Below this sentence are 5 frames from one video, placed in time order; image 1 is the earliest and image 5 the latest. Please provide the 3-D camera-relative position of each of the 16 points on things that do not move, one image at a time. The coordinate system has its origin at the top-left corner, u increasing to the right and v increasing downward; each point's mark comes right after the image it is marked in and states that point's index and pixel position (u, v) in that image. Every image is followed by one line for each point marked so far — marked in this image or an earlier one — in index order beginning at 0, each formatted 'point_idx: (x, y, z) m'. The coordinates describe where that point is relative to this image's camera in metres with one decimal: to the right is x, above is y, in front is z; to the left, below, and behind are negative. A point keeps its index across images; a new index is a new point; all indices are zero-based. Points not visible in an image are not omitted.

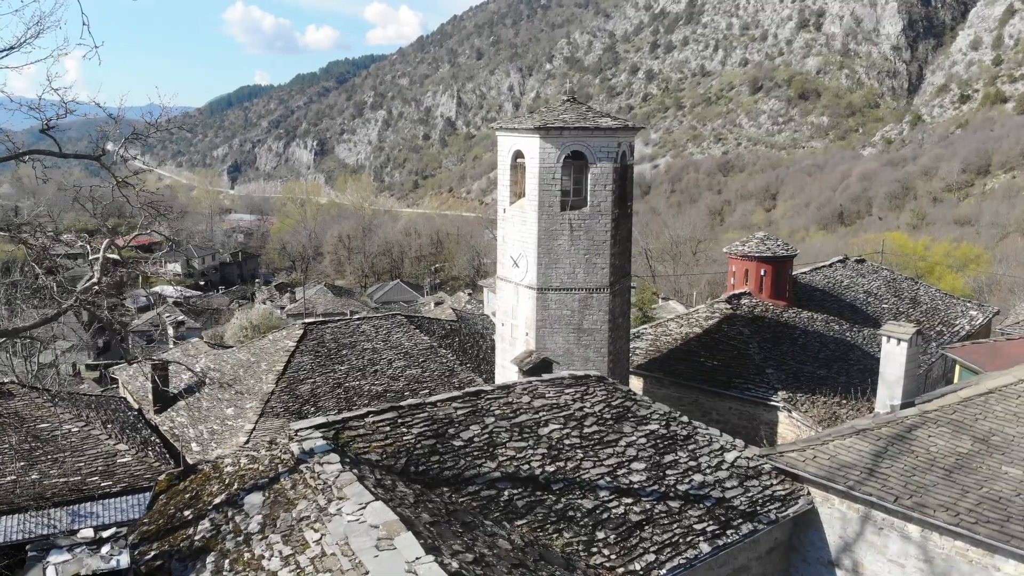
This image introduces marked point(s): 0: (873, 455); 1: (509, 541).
0: (+2.8, -1.3, +5.7) m
1: (0.0, -1.6, +4.6) m
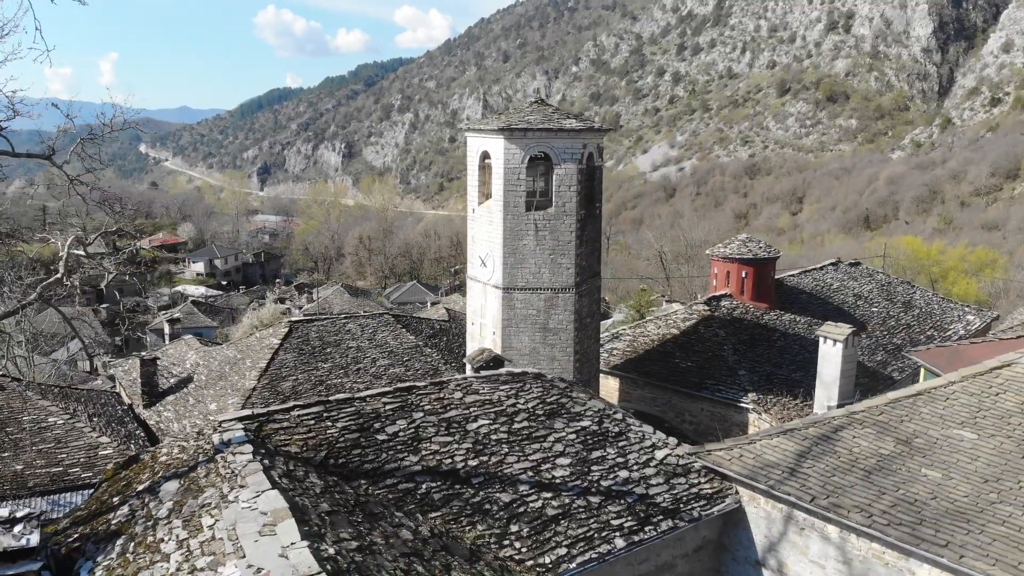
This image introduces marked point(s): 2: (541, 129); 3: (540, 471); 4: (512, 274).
0: (+2.2, -1.3, +5.6) m
1: (-0.6, -1.6, +4.7) m
2: (+0.4, +2.1, +9.4) m
3: (+0.2, -1.5, +5.7) m
4: (0.0, +0.2, +9.8) m
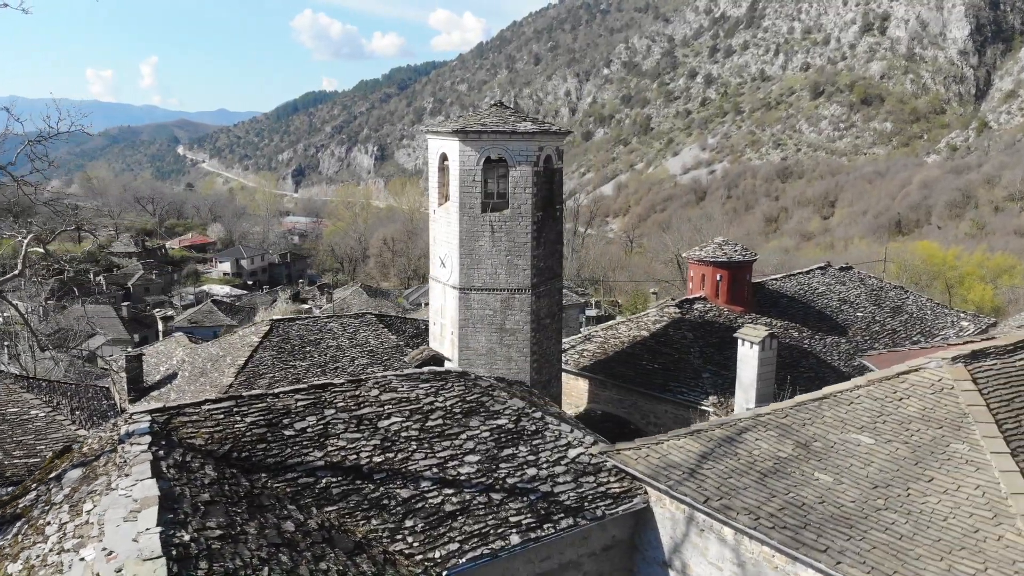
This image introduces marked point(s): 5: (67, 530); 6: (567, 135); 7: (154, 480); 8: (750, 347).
0: (+1.5, -1.3, +5.7) m
1: (-1.4, -1.6, +4.8) m
2: (-0.2, +2.1, +9.5) m
3: (-0.5, -1.5, +5.8) m
4: (-0.6, +0.2, +9.9) m
5: (-2.7, -1.4, +4.3) m
6: (+0.8, +2.1, +9.9) m
7: (-2.3, -1.2, +4.5) m
8: (+2.5, -0.6, +7.6) m
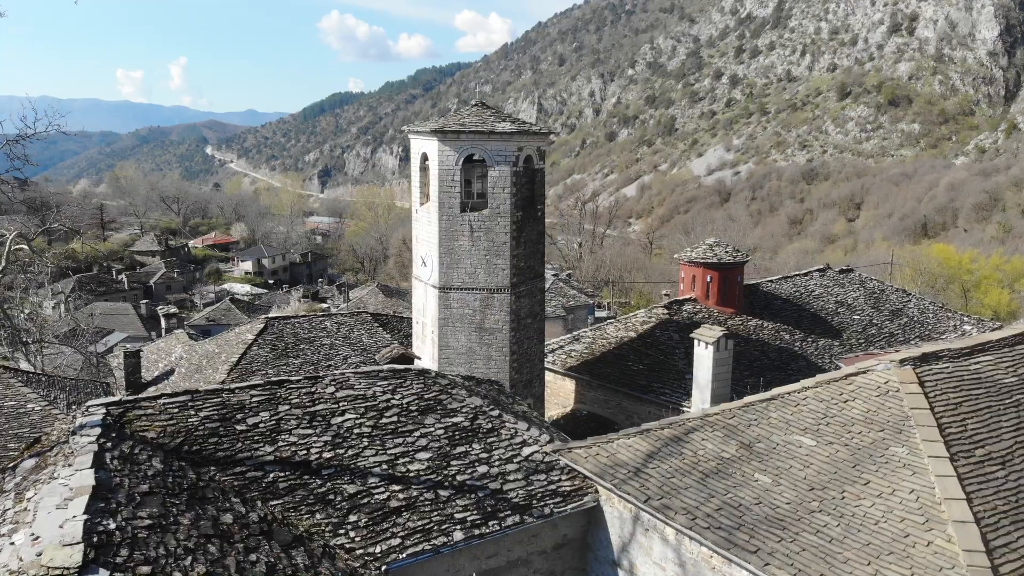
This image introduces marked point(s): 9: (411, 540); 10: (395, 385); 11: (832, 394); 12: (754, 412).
0: (+1.0, -1.3, +5.7) m
1: (-1.9, -1.6, +4.9) m
2: (-0.5, +2.1, +9.6) m
3: (-1.0, -1.4, +5.9) m
4: (-0.9, +0.2, +9.9) m
5: (-3.1, -1.4, +4.4) m
6: (+0.5, +2.1, +9.9) m
7: (-2.7, -1.2, +4.6) m
8: (+2.1, -0.6, +7.6) m
9: (-0.7, -1.9, +5.3) m
10: (-1.1, -0.9, +6.8) m
11: (+2.6, -0.9, +5.8) m
12: (+2.0, -1.0, +5.9) m
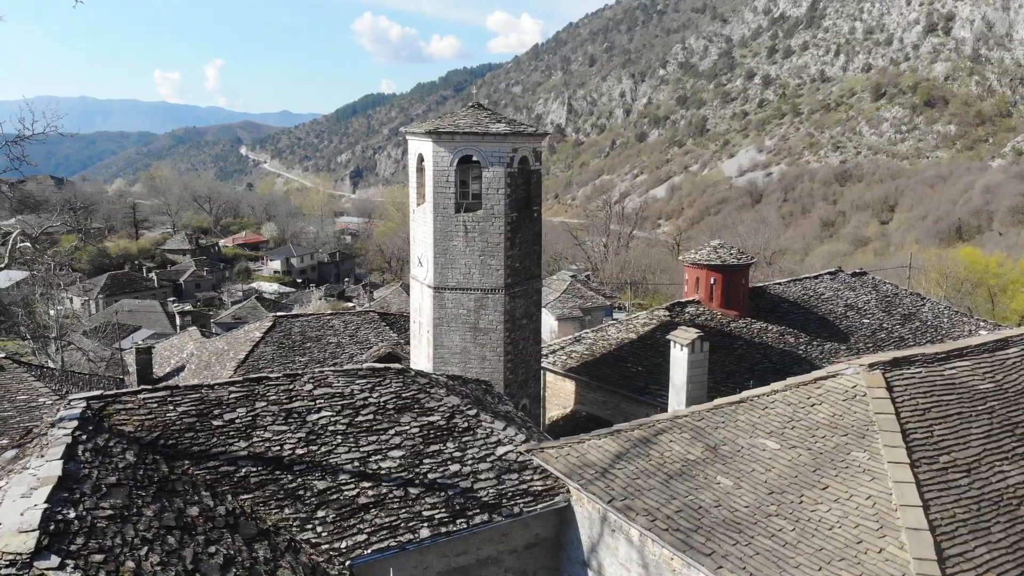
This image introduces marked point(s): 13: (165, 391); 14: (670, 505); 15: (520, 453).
0: (+0.8, -1.3, +5.7) m
1: (-2.2, -1.6, +5.0) m
2: (-0.6, +2.1, +9.6) m
3: (-1.2, -1.4, +5.9) m
4: (-1.0, +0.2, +10.0) m
5: (-3.4, -1.4, +4.6) m
6: (+0.4, +2.1, +9.9) m
7: (-3.0, -1.2, +4.8) m
8: (+1.9, -0.7, +7.6) m
9: (-1.0, -1.8, +5.4) m
10: (-1.3, -0.9, +6.8) m
11: (+2.4, -0.9, +5.8) m
12: (+1.7, -1.0, +5.8) m
13: (-2.9, -0.9, +6.1) m
14: (+1.1, -1.5, +5.0) m
15: (+0.1, -1.5, +6.4) m
